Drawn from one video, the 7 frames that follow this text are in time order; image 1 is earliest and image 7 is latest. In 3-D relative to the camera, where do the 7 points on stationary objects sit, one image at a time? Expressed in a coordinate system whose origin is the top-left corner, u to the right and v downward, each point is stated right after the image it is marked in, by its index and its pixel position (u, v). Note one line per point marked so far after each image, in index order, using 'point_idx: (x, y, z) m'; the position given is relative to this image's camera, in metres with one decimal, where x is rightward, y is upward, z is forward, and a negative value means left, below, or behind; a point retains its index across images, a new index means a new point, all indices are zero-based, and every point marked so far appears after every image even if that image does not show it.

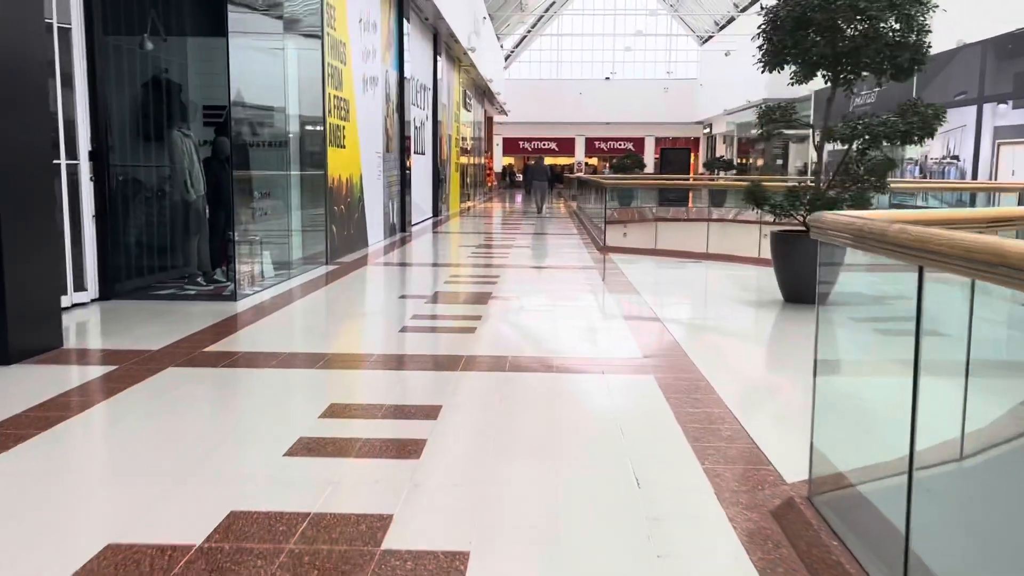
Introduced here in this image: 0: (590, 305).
0: (+0.6, -0.1, +6.4) m
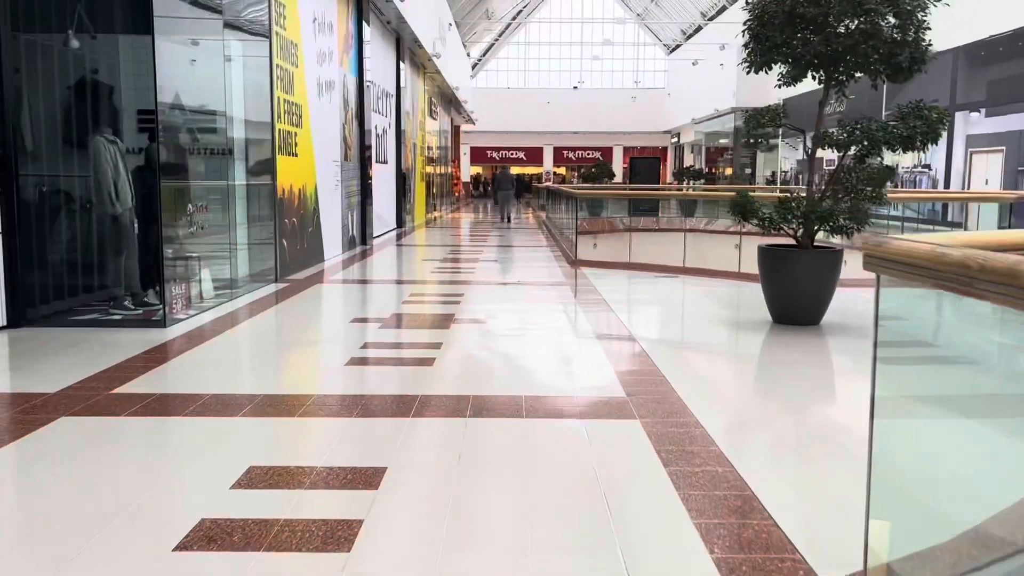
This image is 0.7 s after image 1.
0: (+0.4, -0.2, +5.9) m
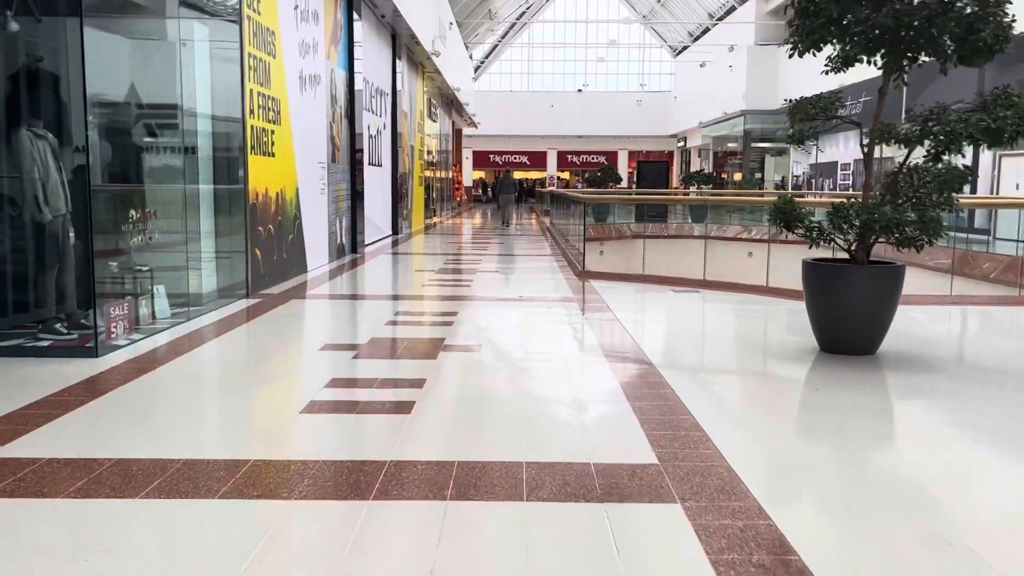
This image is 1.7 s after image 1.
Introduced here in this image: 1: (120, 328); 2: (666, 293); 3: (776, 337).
0: (+0.4, -0.4, +5.2) m
1: (-2.1, -0.2, +4.6) m
2: (+1.3, -0.1, +7.4) m
3: (+1.7, -0.3, +5.5) m
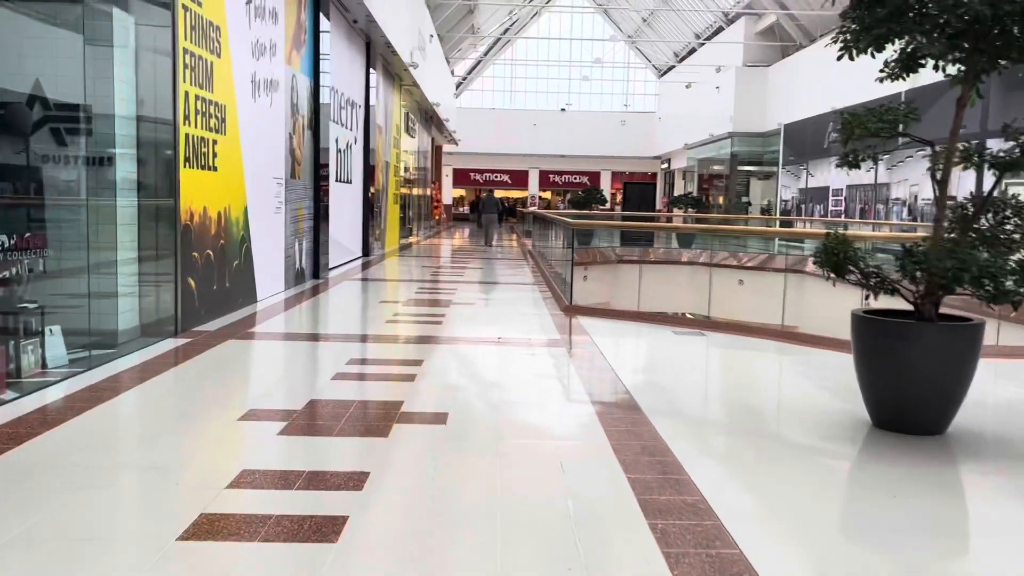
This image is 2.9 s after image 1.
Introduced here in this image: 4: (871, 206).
0: (+0.2, -0.6, +4.3) m
1: (-2.2, -0.4, +3.6) m
2: (+1.2, -0.4, +6.5) m
3: (+1.6, -0.6, +4.6) m
4: (+7.4, +1.7, +17.4) m
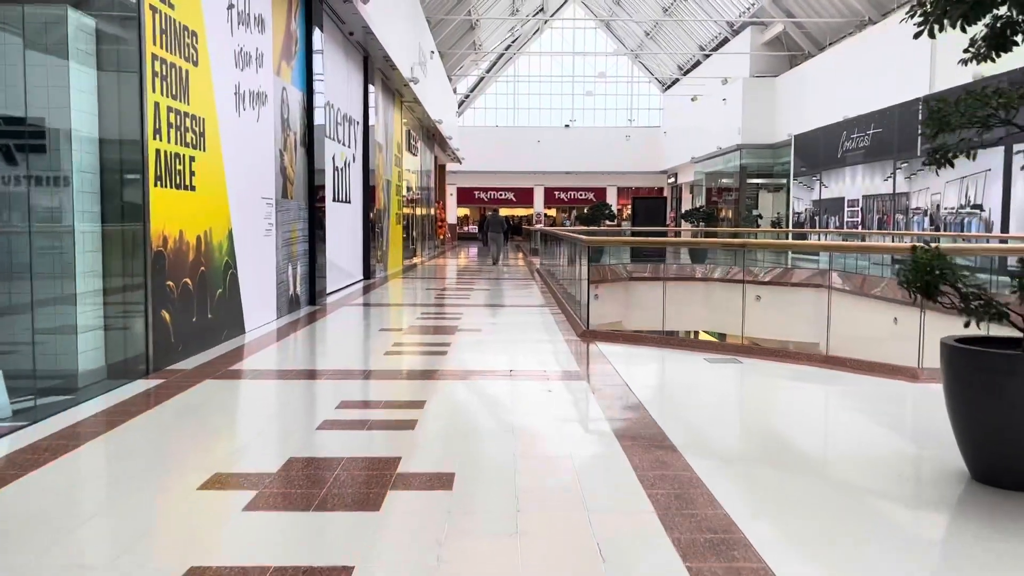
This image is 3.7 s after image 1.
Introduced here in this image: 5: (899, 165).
0: (+0.3, -0.7, +3.7) m
1: (-2.1, -0.6, +3.1) m
2: (+1.3, -0.5, +6.0) m
3: (+1.7, -0.7, +4.0) m
4: (+7.5, +1.4, +16.8) m
5: (+7.5, +2.4, +16.4) m
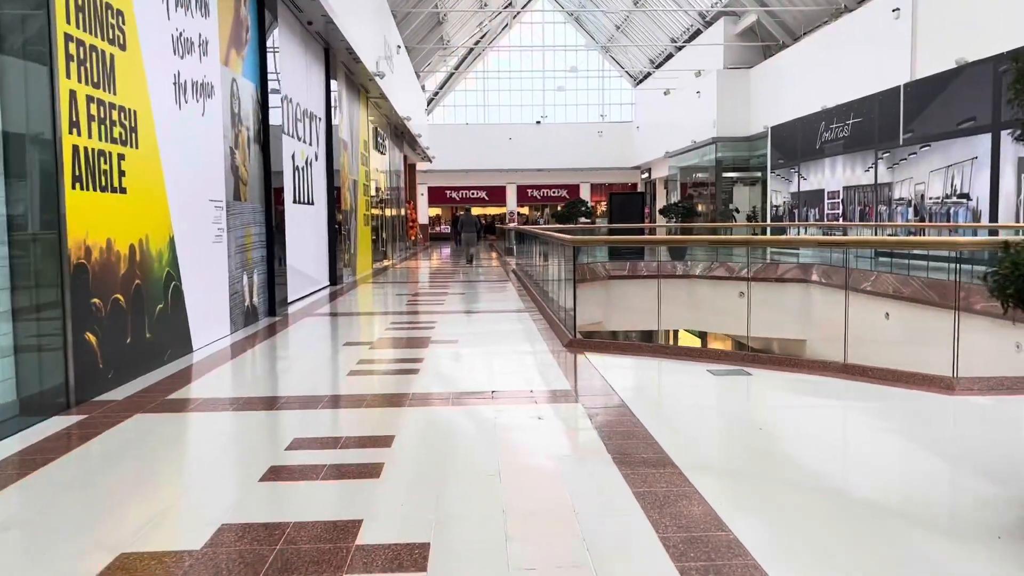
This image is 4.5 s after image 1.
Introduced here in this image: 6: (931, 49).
0: (+0.3, -0.8, +3.1) m
1: (-2.2, -0.7, +2.4) m
2: (+1.1, -0.5, +5.4) m
3: (+1.6, -0.7, +3.5) m
4: (+7.0, +1.6, +16.4) m
5: (+7.0, +2.5, +16.0) m
6: (+7.1, +4.1, +14.4) m
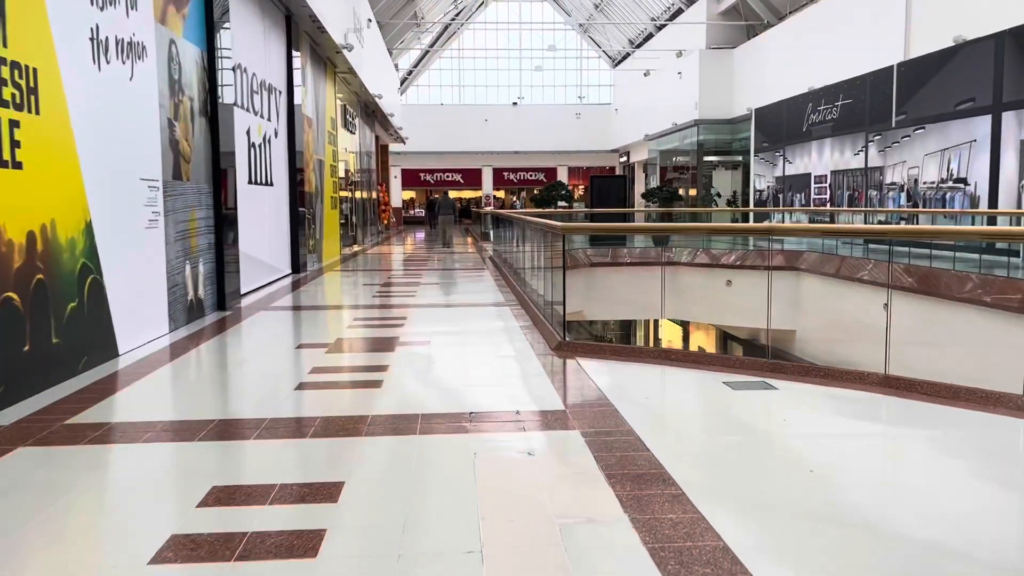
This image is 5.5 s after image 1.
0: (+0.2, -0.8, +2.4) m
1: (-2.2, -0.7, +1.6) m
2: (+1.0, -0.5, +4.7) m
3: (+1.5, -0.7, +2.8) m
4: (+6.6, +1.8, +15.8) m
5: (+6.5, +2.7, +15.4) m
6: (+6.8, +4.3, +13.8) m
